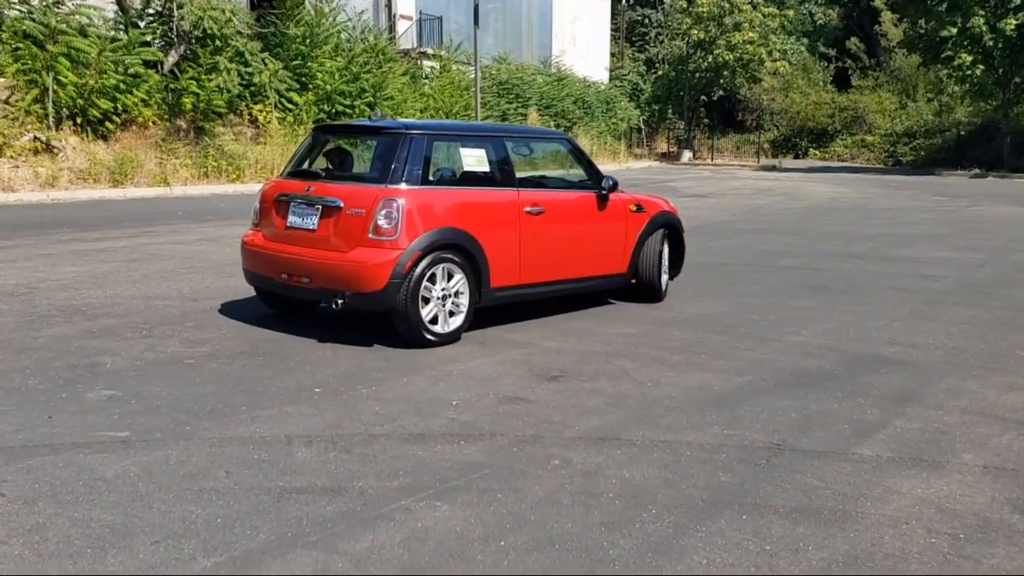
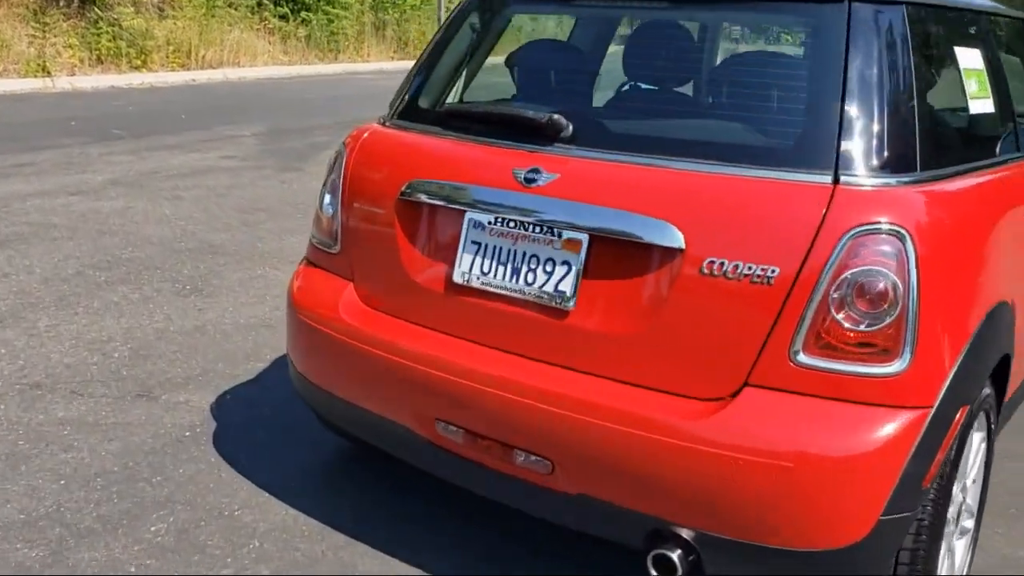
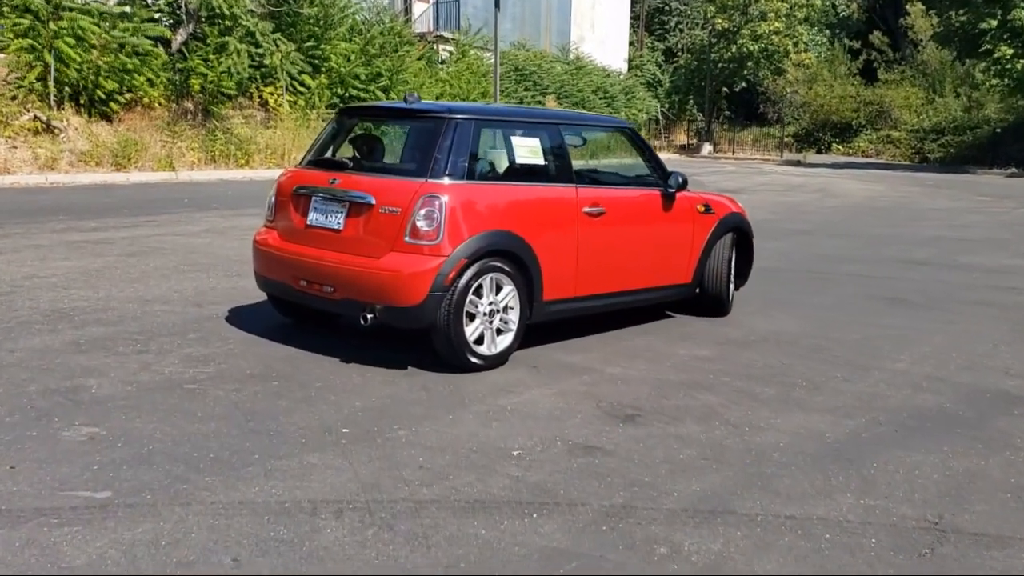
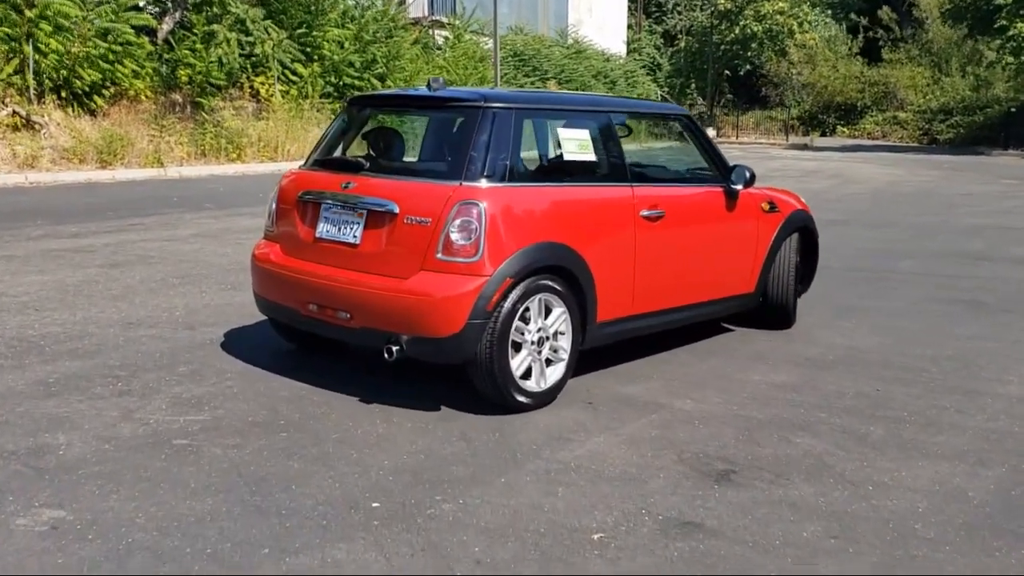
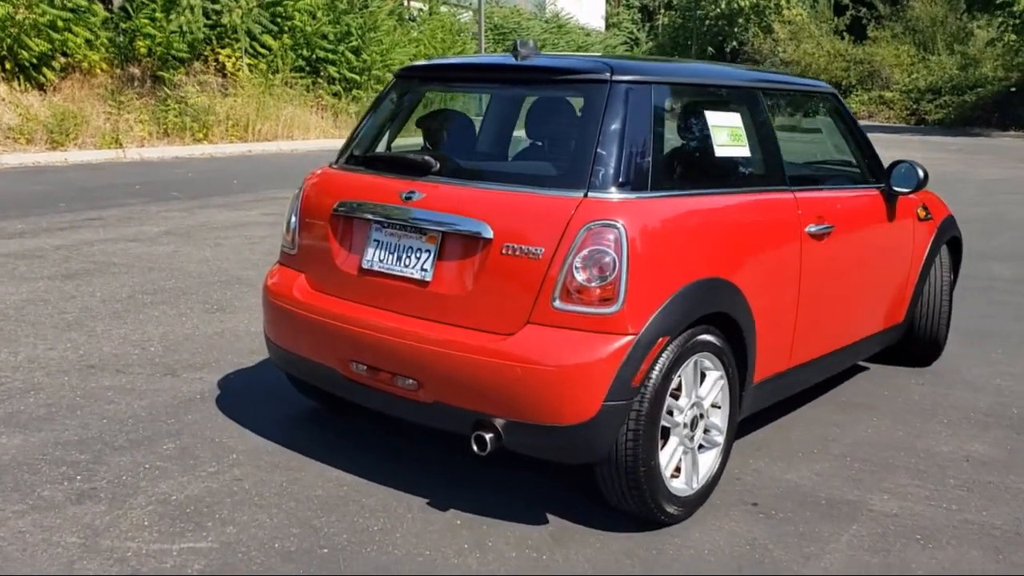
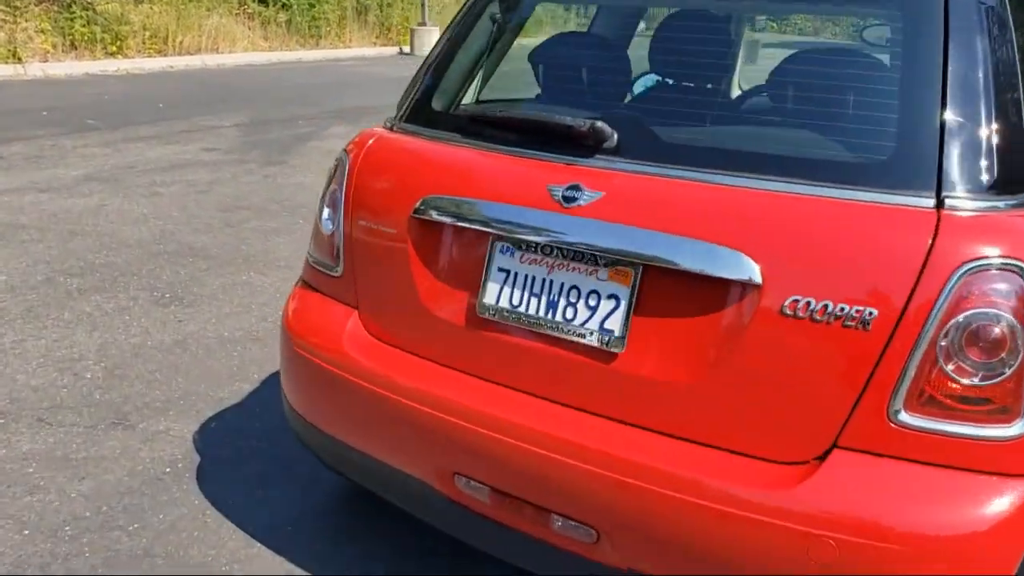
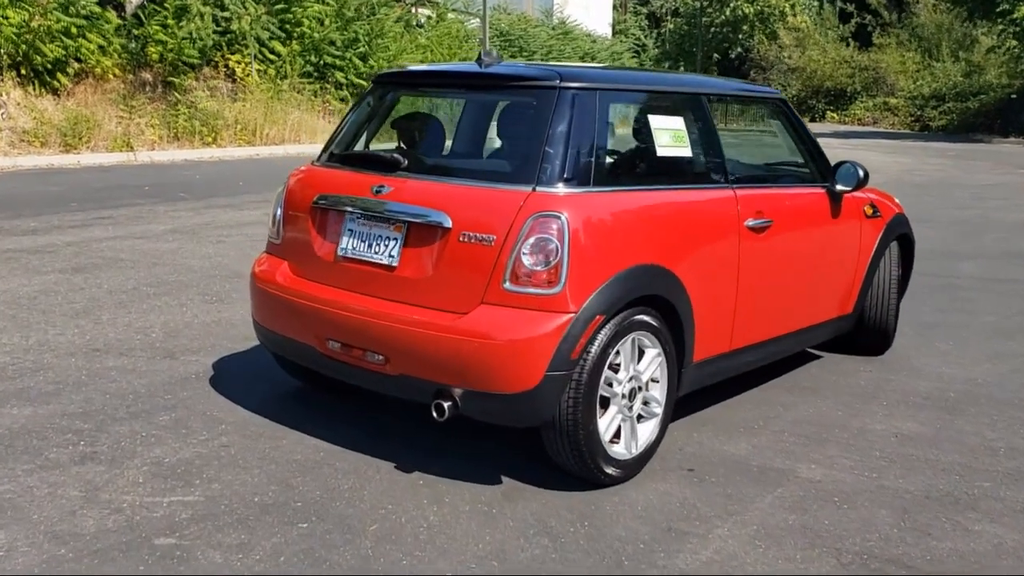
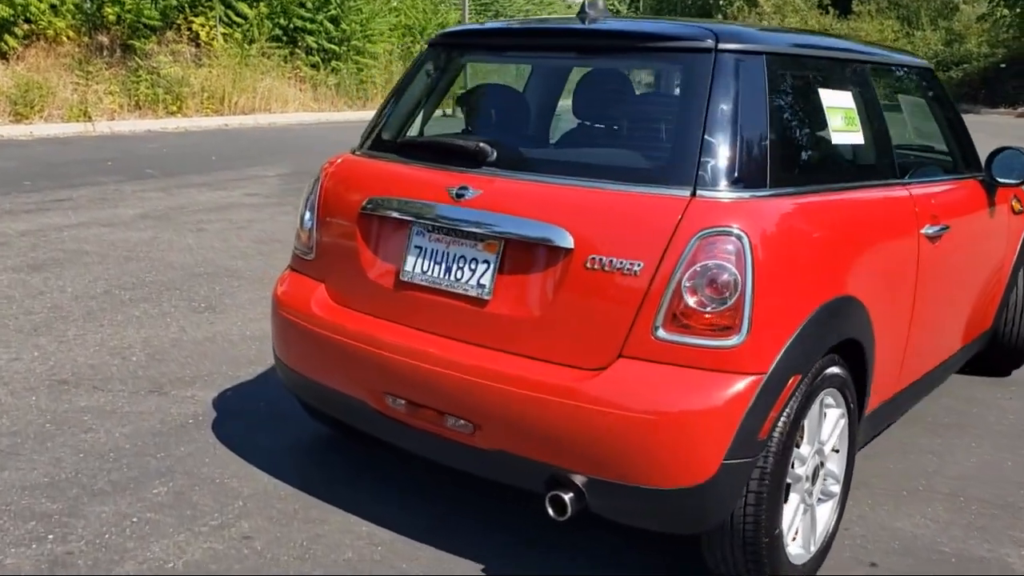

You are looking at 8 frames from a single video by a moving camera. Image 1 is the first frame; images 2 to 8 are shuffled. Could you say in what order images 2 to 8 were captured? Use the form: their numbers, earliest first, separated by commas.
3, 4, 7, 5, 8, 2, 6
